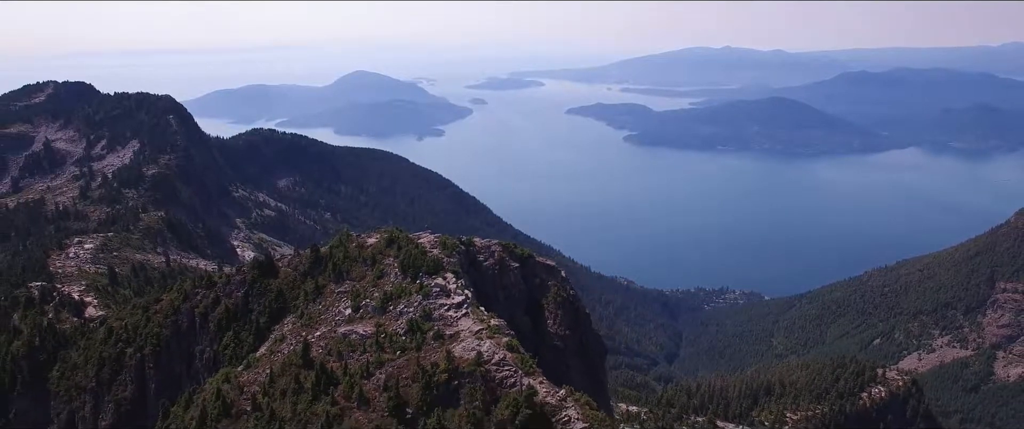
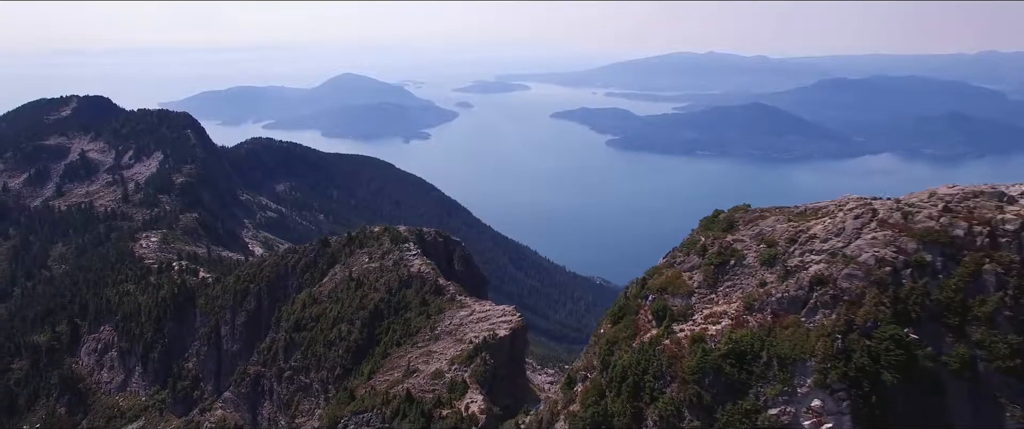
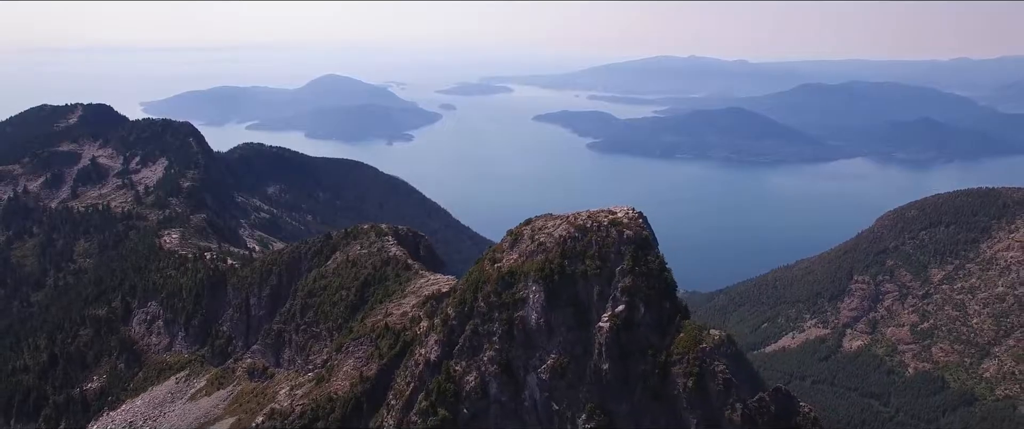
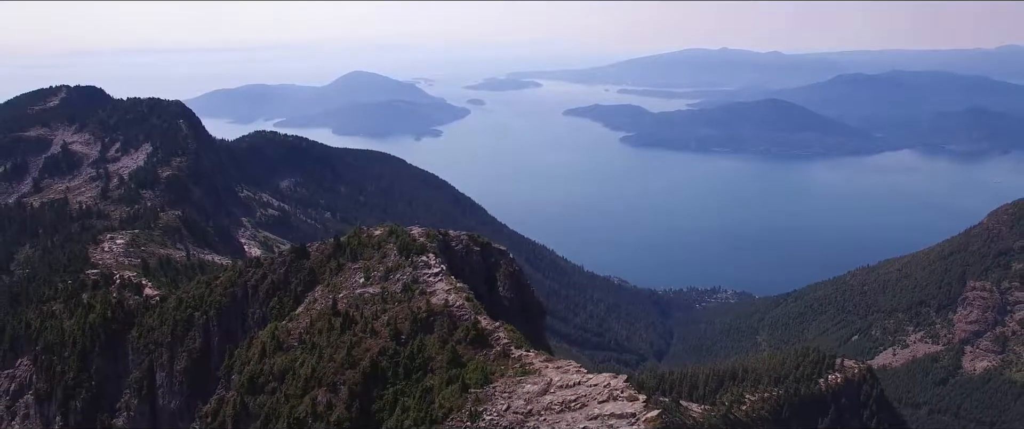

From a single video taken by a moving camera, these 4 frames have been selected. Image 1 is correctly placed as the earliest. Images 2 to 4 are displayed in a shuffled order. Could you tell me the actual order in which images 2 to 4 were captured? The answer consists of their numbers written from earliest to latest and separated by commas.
4, 2, 3
